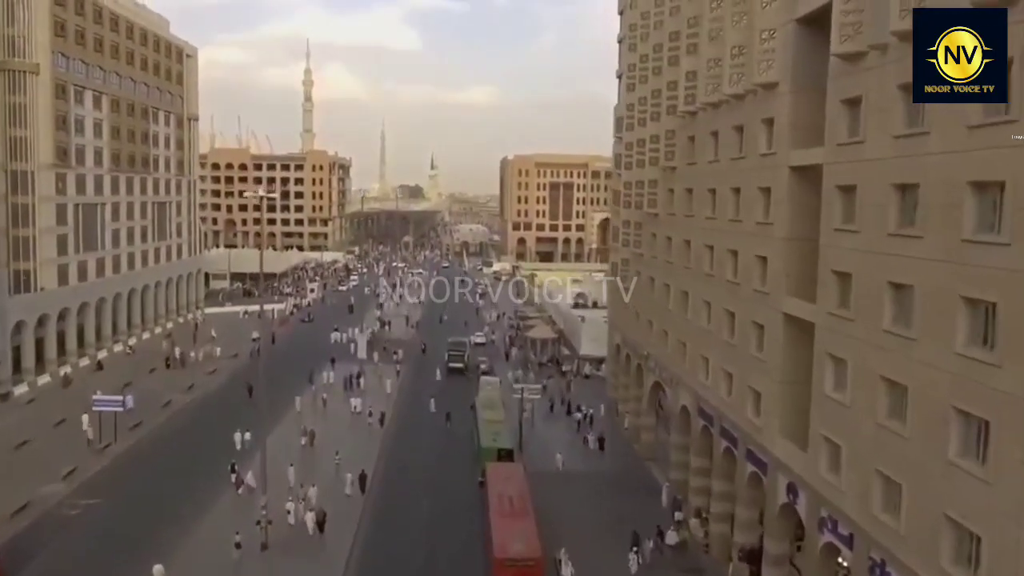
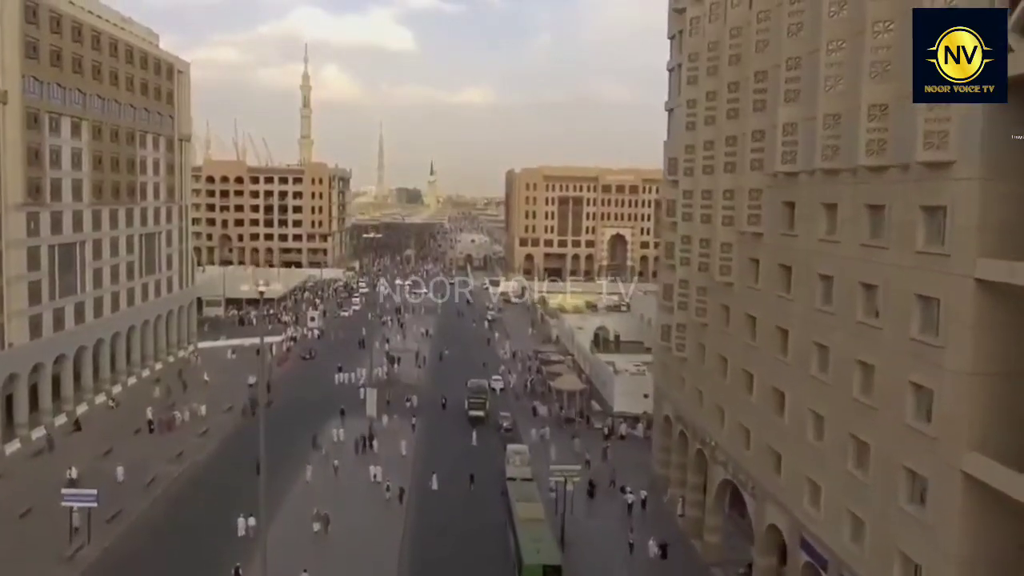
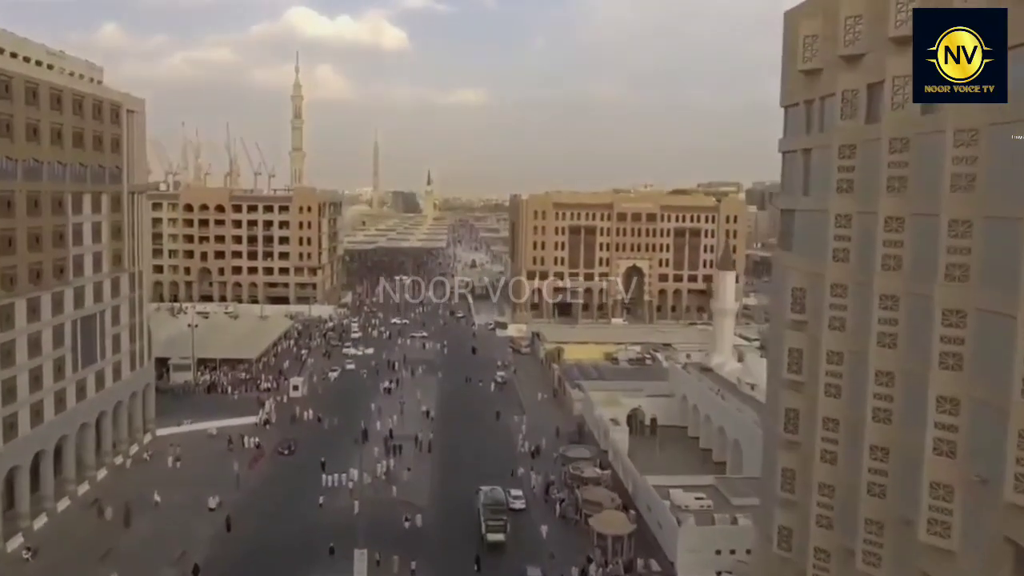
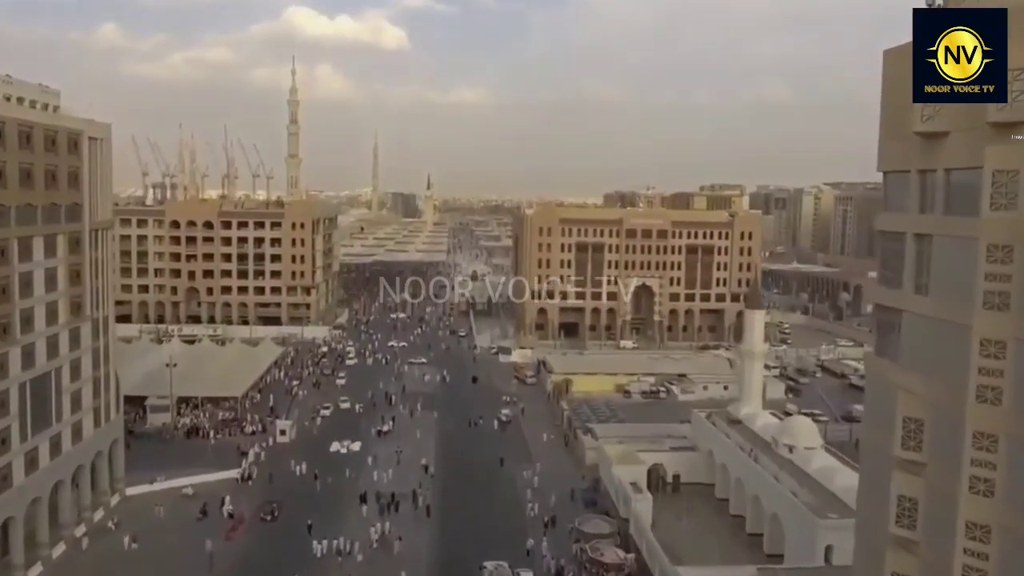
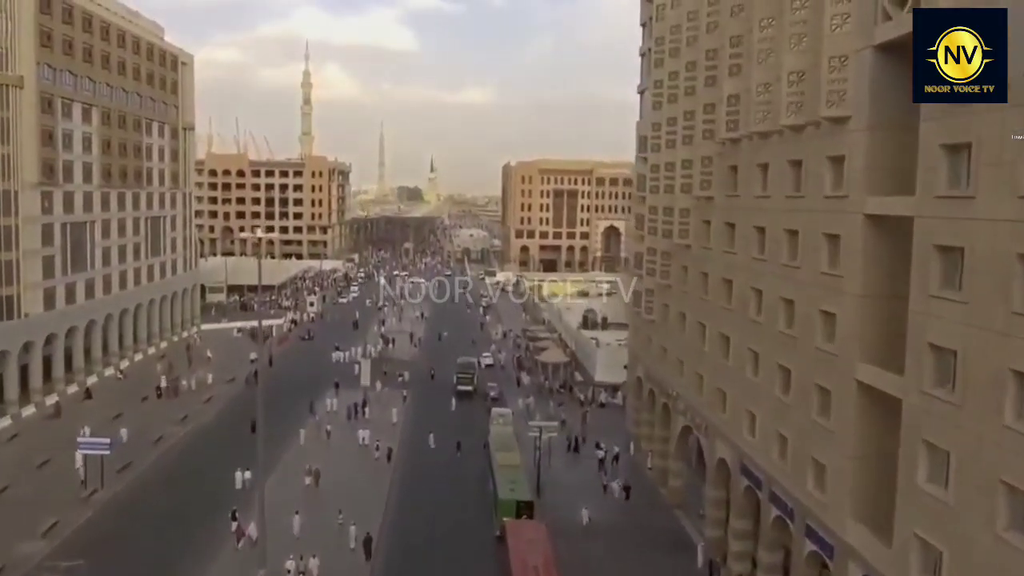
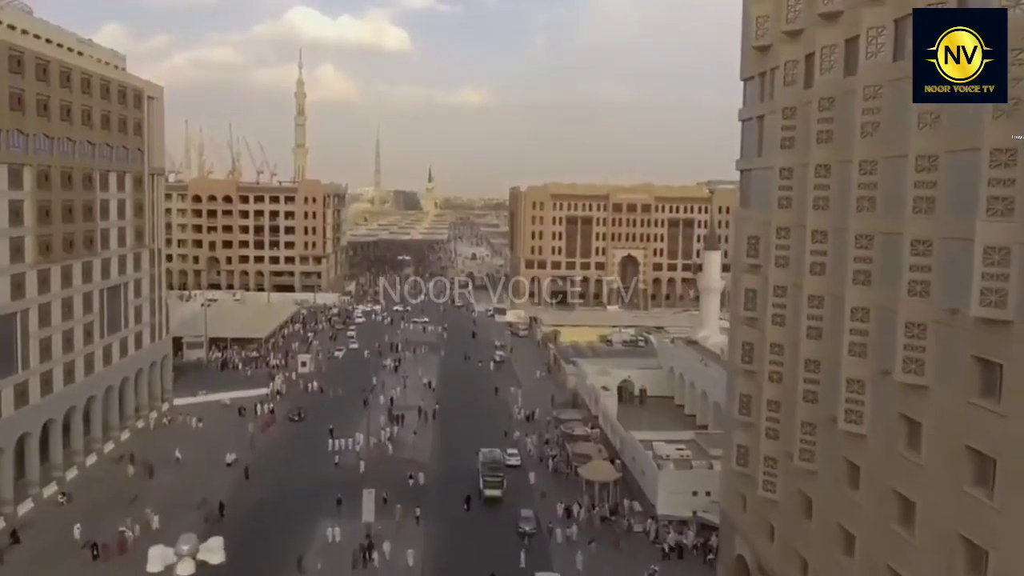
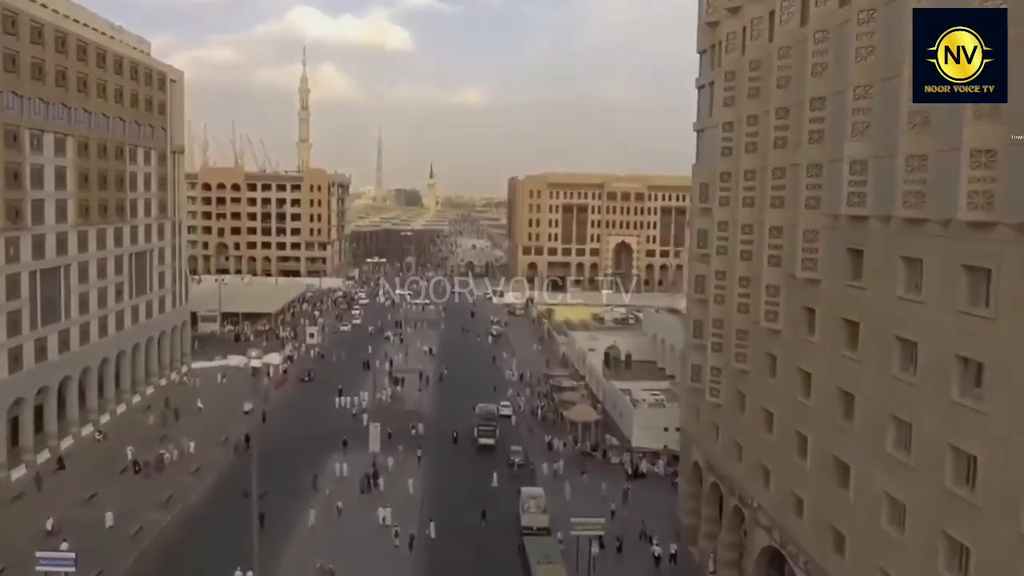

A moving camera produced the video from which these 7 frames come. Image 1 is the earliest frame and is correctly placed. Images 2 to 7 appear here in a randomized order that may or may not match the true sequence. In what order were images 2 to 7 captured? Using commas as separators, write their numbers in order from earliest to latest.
5, 2, 7, 6, 3, 4
